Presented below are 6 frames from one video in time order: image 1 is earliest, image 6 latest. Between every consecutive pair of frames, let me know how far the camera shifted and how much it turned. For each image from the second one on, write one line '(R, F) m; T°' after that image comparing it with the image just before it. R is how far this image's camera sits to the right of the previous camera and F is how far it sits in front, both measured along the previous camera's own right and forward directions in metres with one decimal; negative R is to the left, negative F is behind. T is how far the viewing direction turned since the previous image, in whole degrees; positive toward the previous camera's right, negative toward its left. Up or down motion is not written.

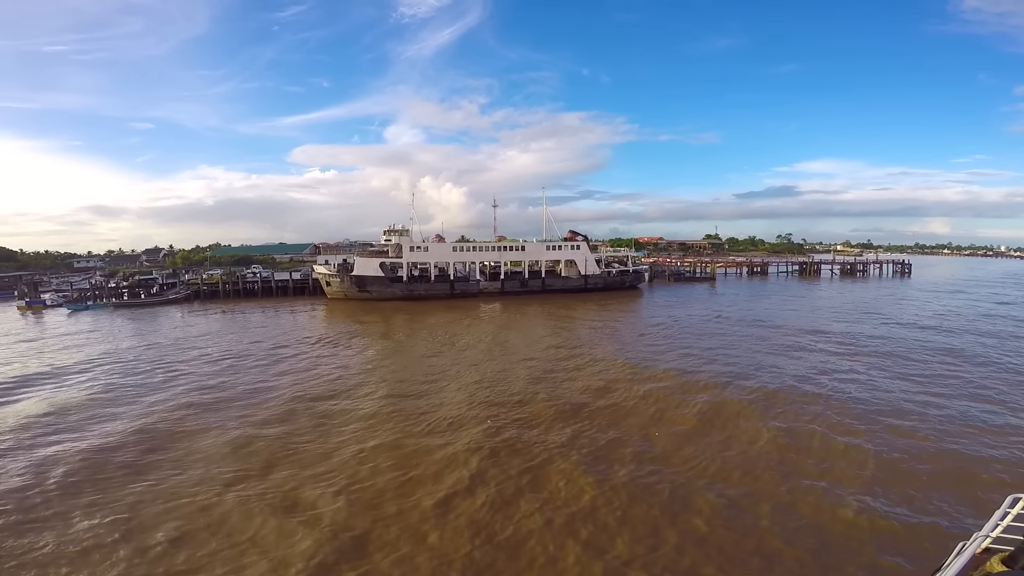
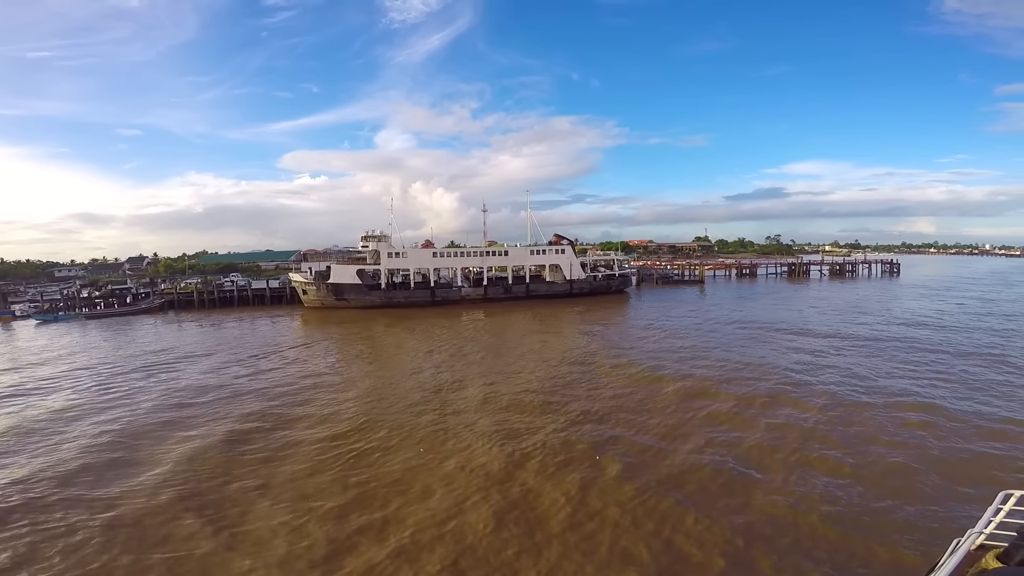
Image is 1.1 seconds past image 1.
(+0.4, +0.6) m; +1°
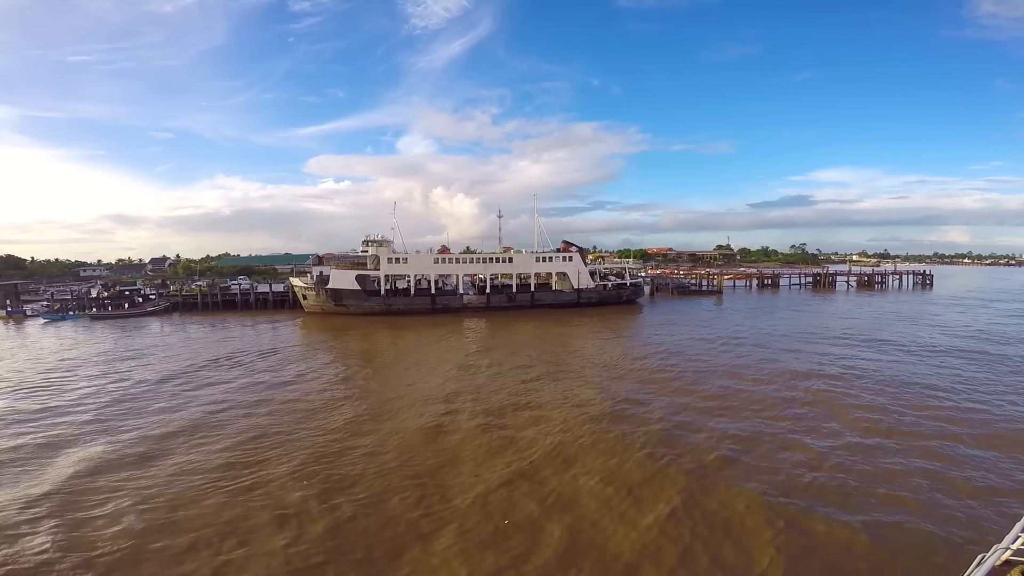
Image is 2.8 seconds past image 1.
(+0.5, +0.8) m; -2°
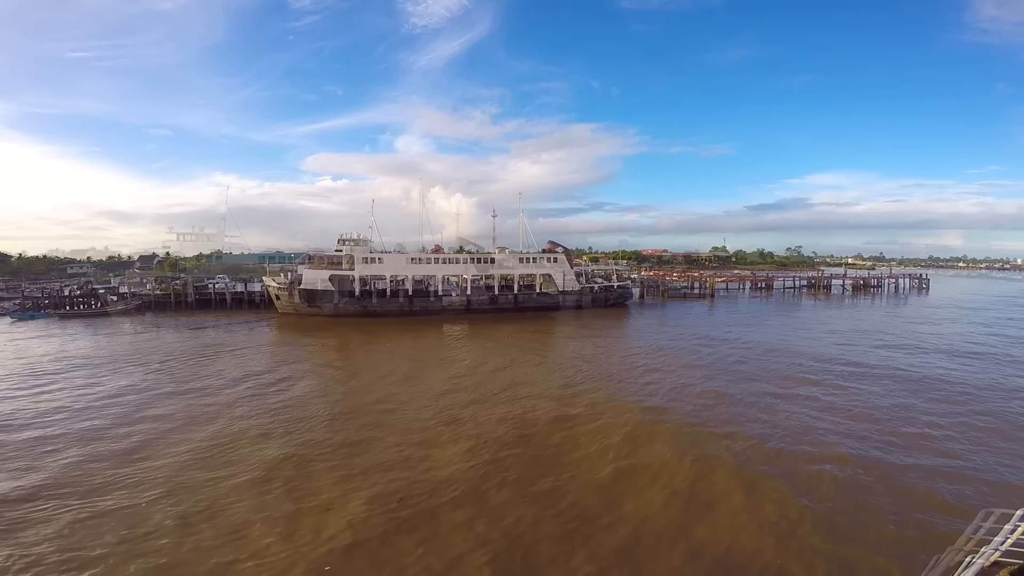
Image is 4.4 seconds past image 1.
(+0.6, +0.8) m; 0°
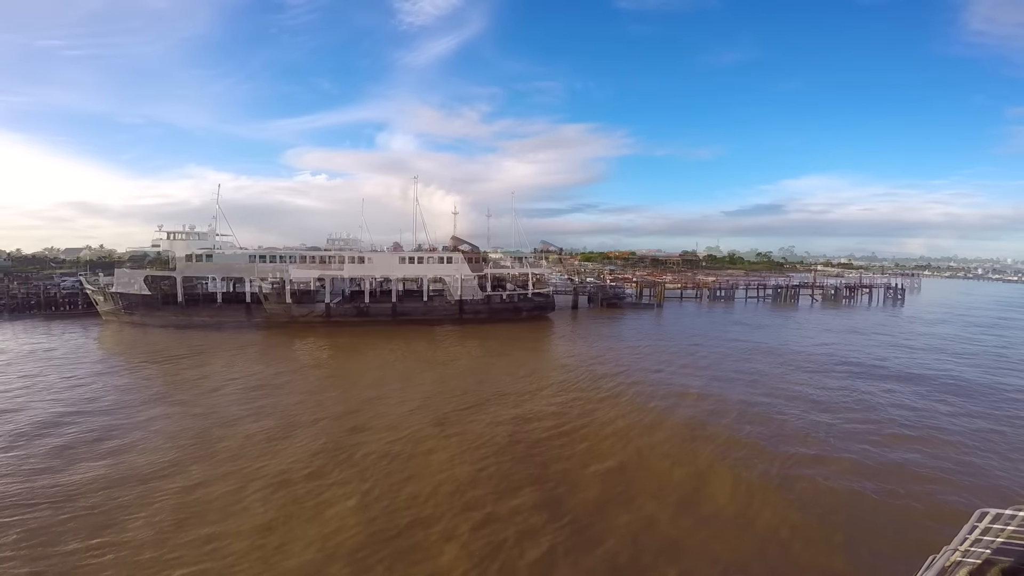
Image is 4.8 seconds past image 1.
(+2.9, +3.6) m; +2°
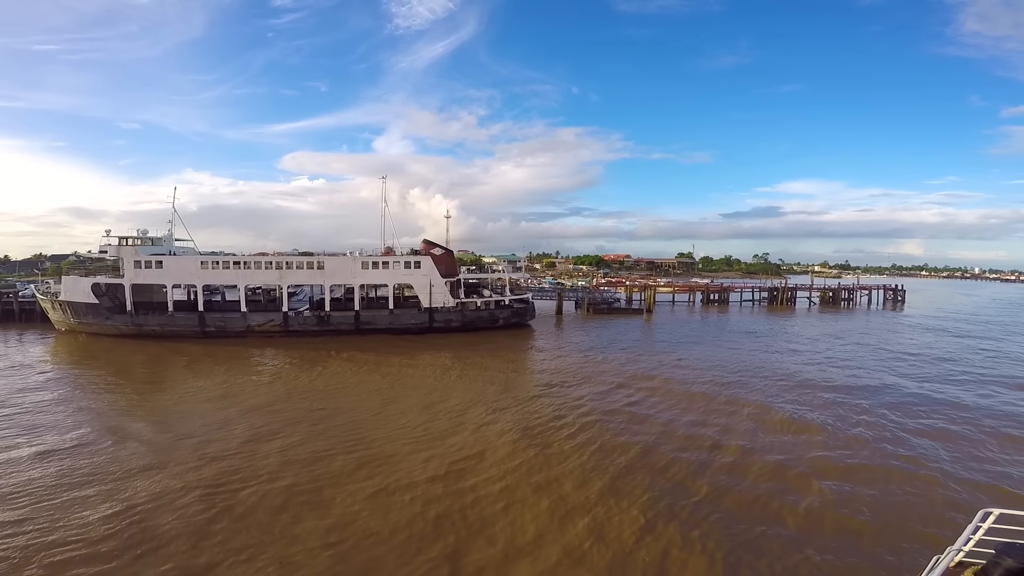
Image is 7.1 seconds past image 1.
(+0.6, +0.9) m; 0°
